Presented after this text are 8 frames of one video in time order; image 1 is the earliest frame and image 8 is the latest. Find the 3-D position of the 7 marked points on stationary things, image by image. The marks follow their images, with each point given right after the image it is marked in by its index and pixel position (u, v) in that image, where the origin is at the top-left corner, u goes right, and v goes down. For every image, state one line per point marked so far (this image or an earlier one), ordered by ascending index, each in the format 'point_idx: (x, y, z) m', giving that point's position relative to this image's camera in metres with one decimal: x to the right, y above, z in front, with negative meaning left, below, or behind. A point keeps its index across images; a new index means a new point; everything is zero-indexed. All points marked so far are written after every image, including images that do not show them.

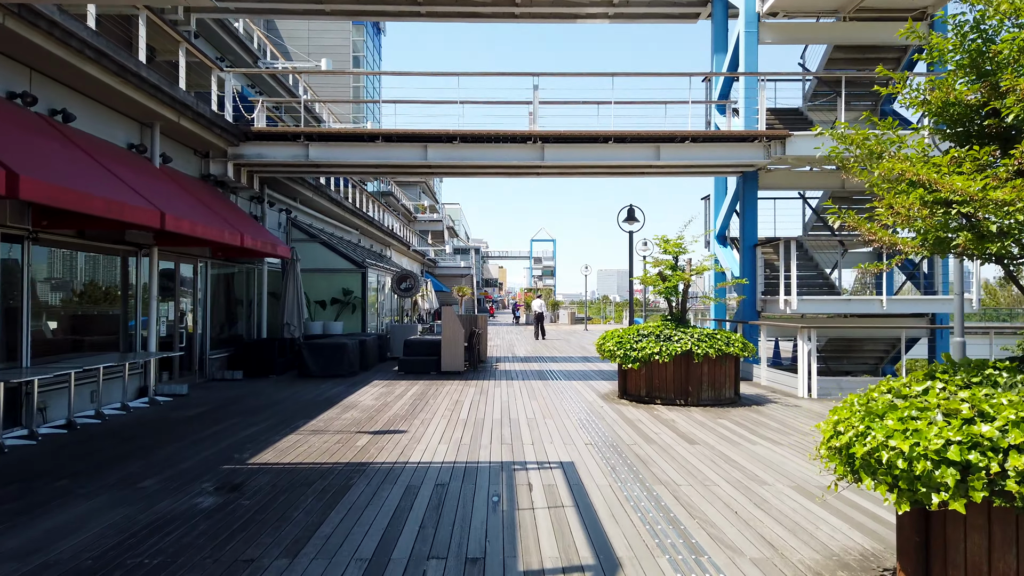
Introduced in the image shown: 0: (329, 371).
0: (-3.0, -1.4, +12.3) m
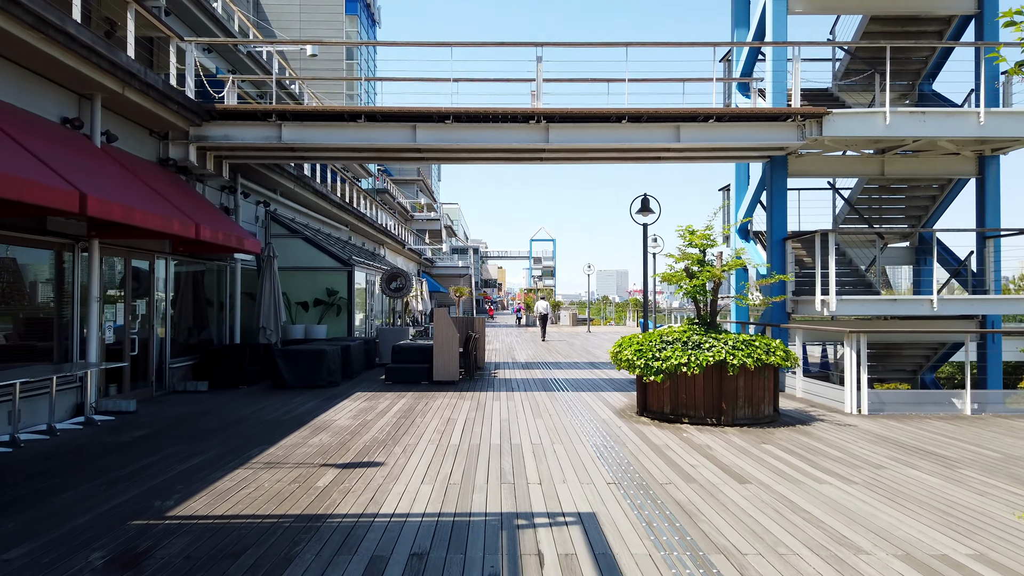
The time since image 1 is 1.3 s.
0: (-3.0, -1.4, +10.9) m
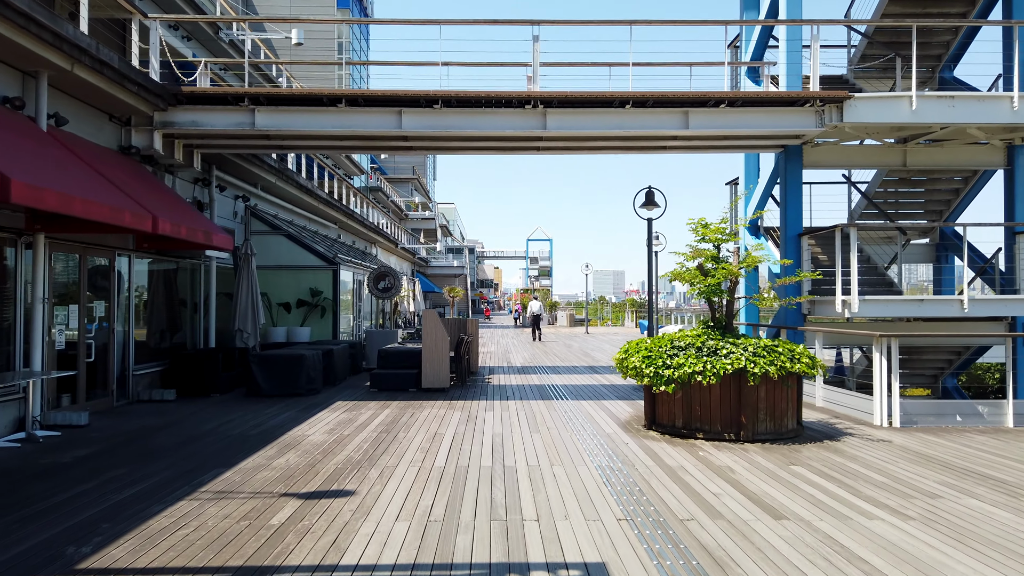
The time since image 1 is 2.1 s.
0: (-3.1, -1.4, +10.1) m
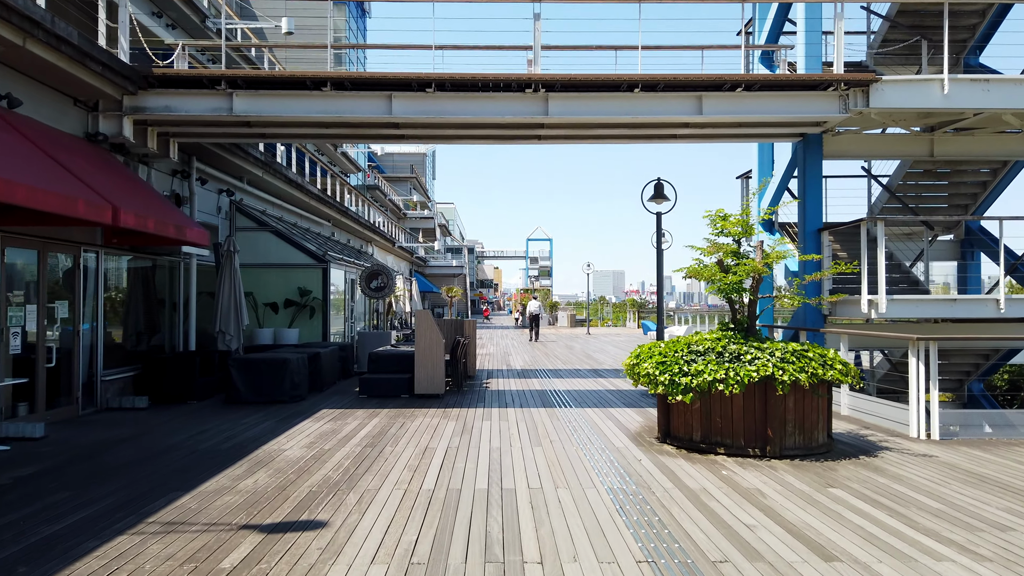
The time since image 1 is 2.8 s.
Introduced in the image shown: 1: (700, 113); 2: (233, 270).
0: (-3.1, -1.4, +9.4) m
1: (+2.2, +2.0, +8.8) m
2: (-4.1, +0.3, +11.1) m
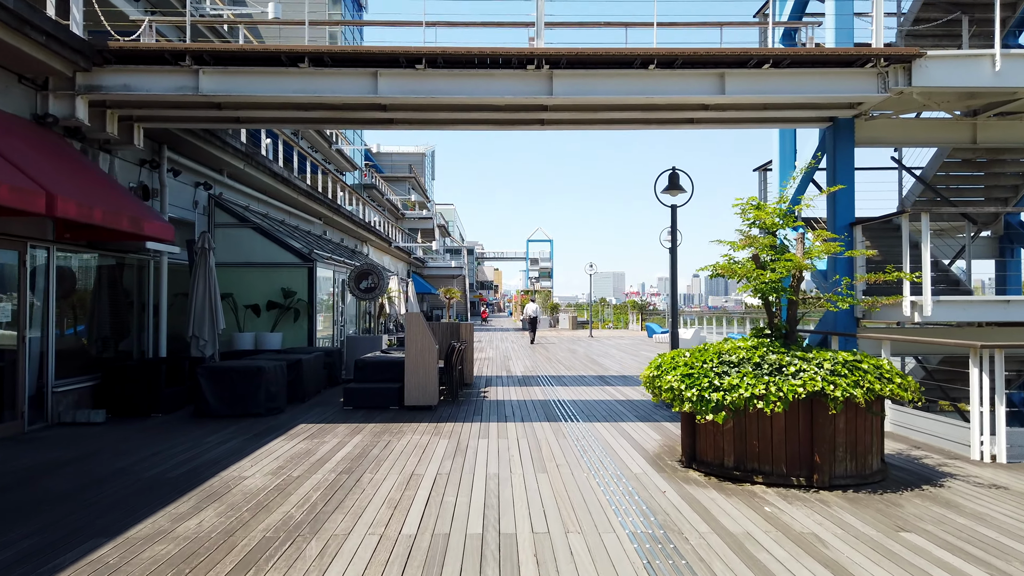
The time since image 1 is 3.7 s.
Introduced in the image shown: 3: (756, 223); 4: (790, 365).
0: (-3.1, -1.4, +8.5) m
1: (+2.2, +2.0, +7.9) m
2: (-4.1, +0.3, +10.2) m
3: (+1.9, +0.5, +5.8) m
4: (+1.9, -0.5, +5.1) m
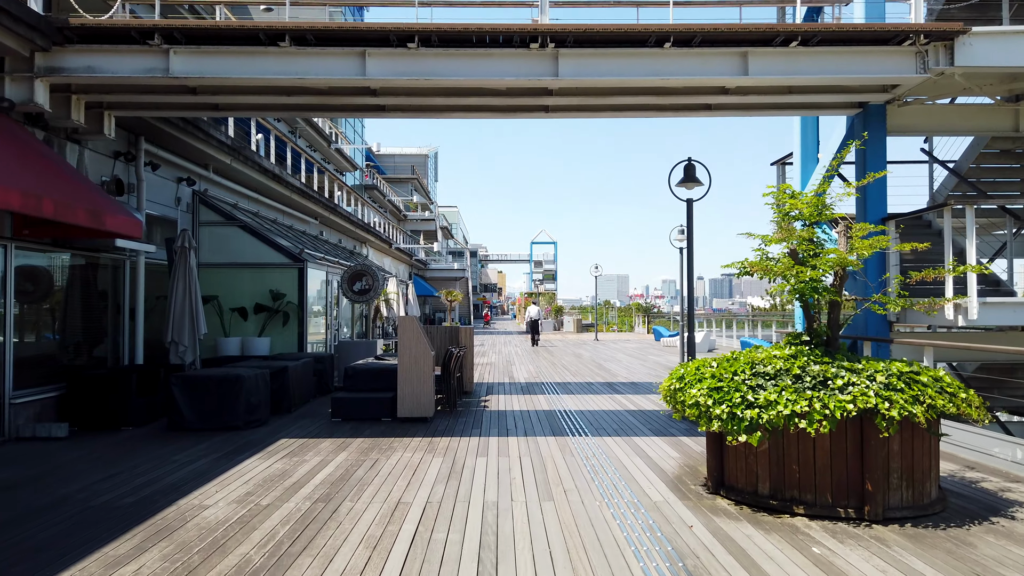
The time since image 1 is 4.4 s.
0: (-3.0, -1.4, +7.7) m
1: (+2.2, +2.0, +7.2) m
2: (-4.1, +0.2, +9.5) m
3: (+1.9, +0.5, +5.1) m
4: (+1.9, -0.5, +4.4) m
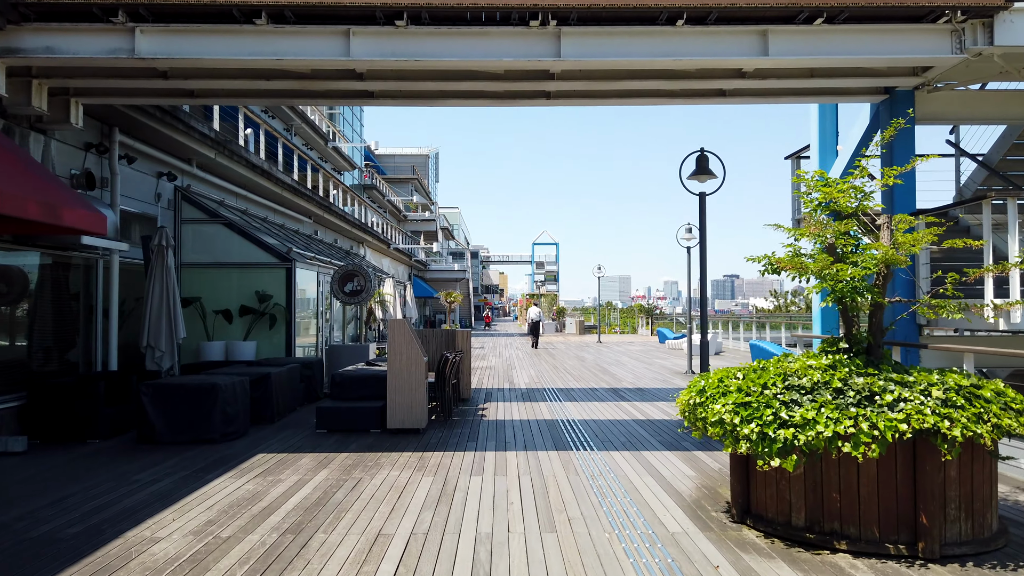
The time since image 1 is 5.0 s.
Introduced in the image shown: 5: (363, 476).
0: (-3.1, -1.4, +7.1) m
1: (+2.2, +2.0, +6.6) m
2: (-4.1, +0.2, +8.9) m
3: (+1.9, +0.5, +4.5) m
4: (+1.9, -0.5, +3.8) m
5: (-1.1, -1.4, +5.7) m
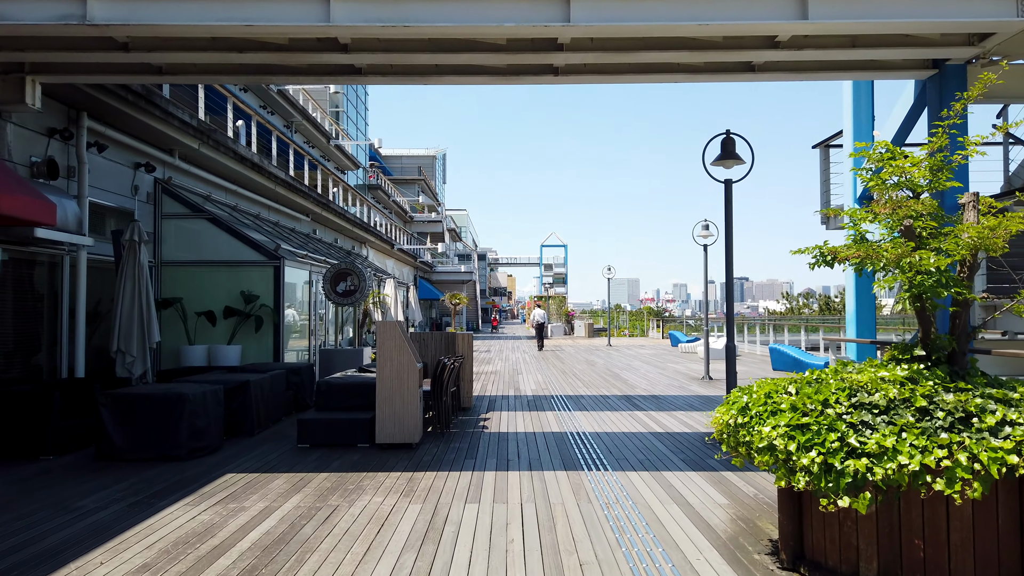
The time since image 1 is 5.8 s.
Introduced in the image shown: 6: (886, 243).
0: (-3.0, -1.4, +6.4) m
1: (+2.2, +2.1, +5.8) m
2: (-4.0, +0.2, +8.1) m
3: (+1.9, +0.5, +3.7) m
4: (+1.9, -0.5, +3.0) m
5: (-1.1, -1.4, +4.9) m
6: (+1.7, +0.2, +3.6) m
